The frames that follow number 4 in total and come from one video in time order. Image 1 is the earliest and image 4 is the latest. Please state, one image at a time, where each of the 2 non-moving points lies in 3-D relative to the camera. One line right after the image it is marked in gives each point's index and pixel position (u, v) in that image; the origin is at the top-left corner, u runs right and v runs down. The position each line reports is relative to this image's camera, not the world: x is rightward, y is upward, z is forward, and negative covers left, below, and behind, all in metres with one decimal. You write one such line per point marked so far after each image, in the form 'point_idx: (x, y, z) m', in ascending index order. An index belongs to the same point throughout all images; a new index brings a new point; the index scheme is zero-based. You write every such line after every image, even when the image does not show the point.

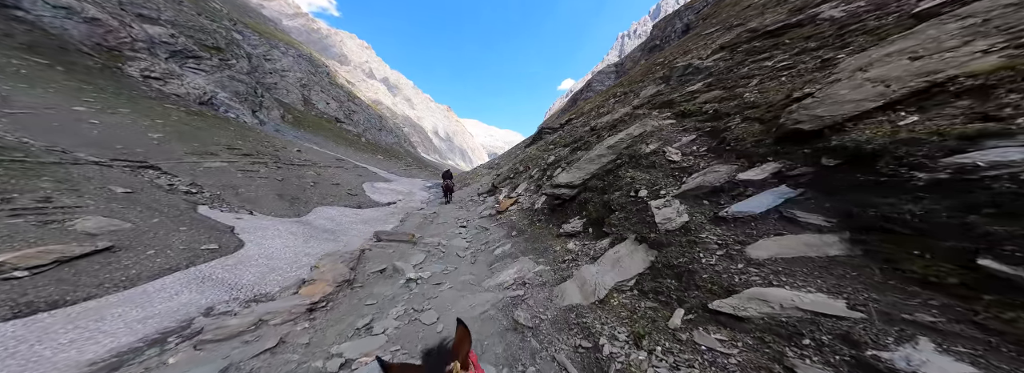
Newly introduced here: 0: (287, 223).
0: (-15.3, -2.5, +14.7) m
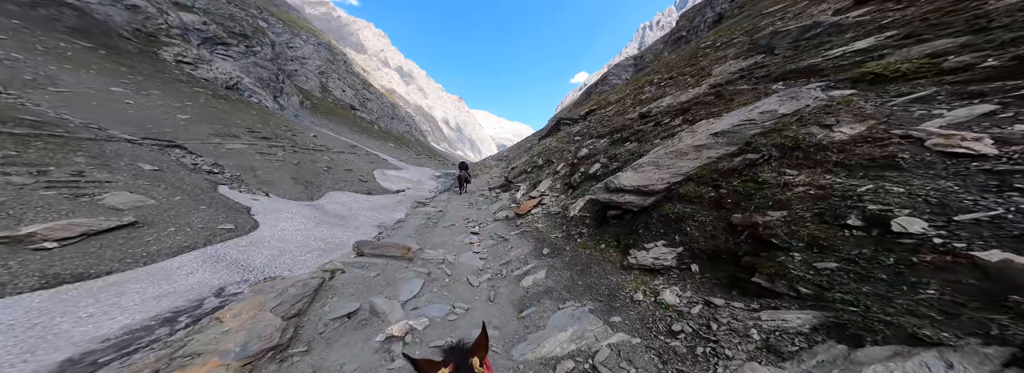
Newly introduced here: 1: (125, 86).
0: (-14.7, -1.4, +14.7) m
1: (-36.0, +9.4, +19.6) m
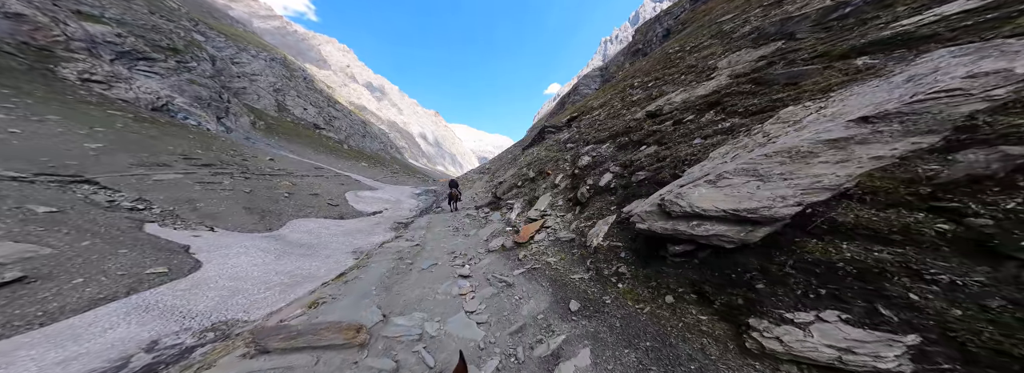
0: (-15.4, -3.3, +12.8) m
1: (-37.9, +5.6, +15.9) m
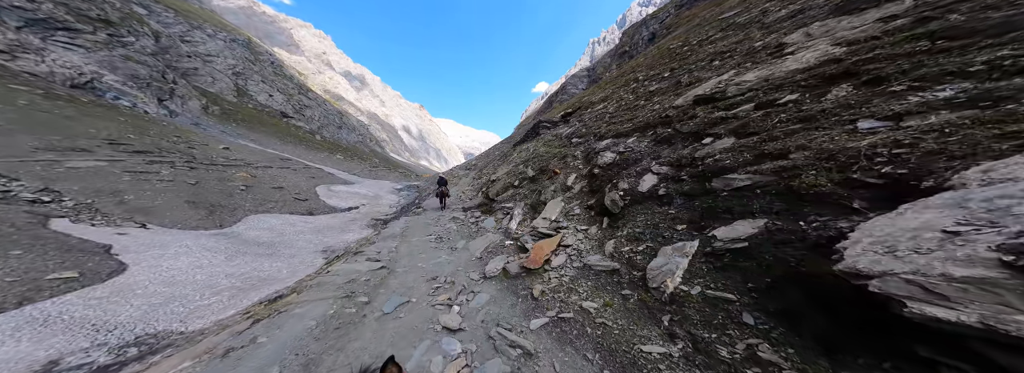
0: (-16.0, -2.5, +10.8) m
1: (-38.5, +6.9, +12.0) m
